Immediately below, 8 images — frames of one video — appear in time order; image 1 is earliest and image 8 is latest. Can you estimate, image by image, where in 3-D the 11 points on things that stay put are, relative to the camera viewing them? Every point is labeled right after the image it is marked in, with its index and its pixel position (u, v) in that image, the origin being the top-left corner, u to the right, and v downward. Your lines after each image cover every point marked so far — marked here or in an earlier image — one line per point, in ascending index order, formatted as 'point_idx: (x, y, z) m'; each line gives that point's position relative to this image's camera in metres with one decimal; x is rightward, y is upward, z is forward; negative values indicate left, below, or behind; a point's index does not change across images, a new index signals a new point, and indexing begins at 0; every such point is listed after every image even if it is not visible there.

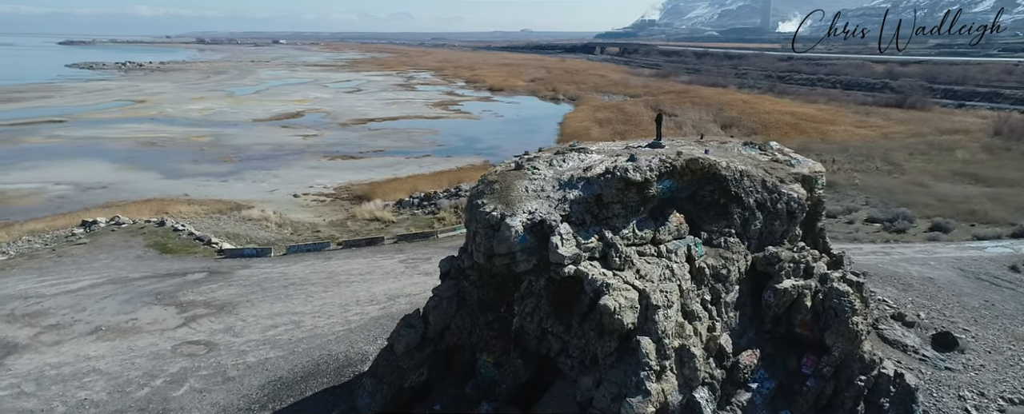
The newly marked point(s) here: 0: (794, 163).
0: (+5.7, +0.9, +11.3) m
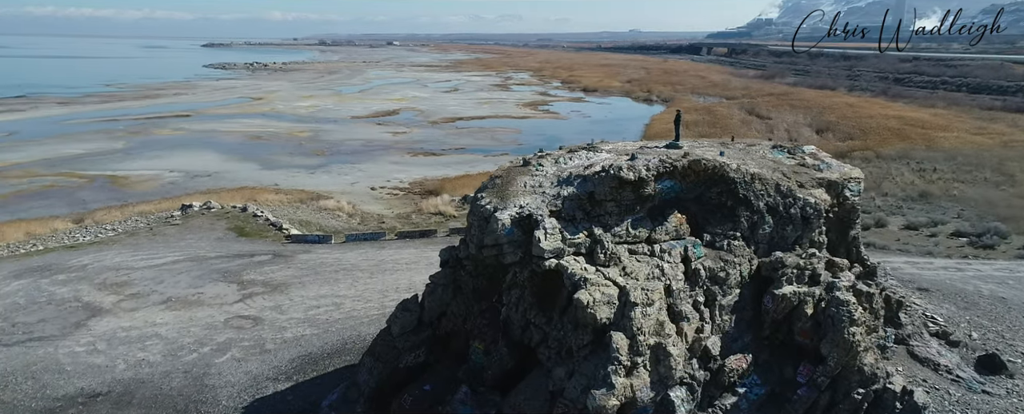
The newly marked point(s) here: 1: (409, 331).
0: (+6.0, +0.8, +10.8) m
1: (-1.7, -2.0, +9.0) m
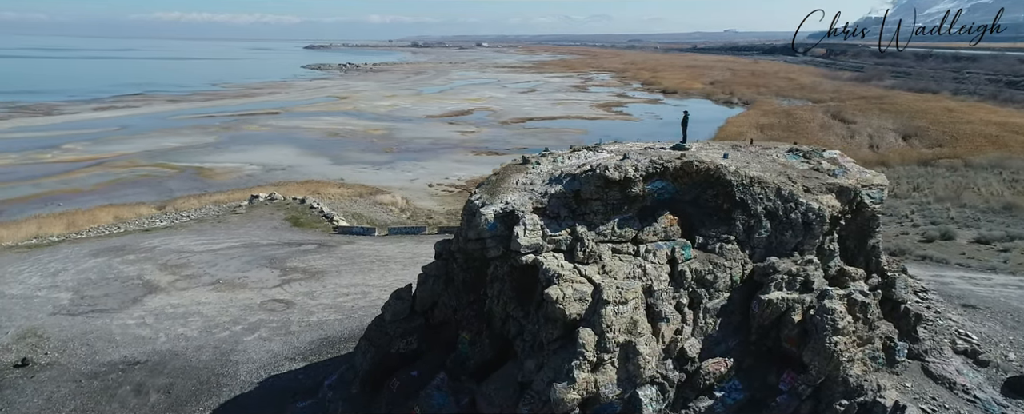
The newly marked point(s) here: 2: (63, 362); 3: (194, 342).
0: (+6.0, +0.6, +10.3) m
1: (-1.9, -1.9, +9.4) m
2: (-10.7, -3.7, +13.2) m
3: (-7.9, -3.4, +14.0) m
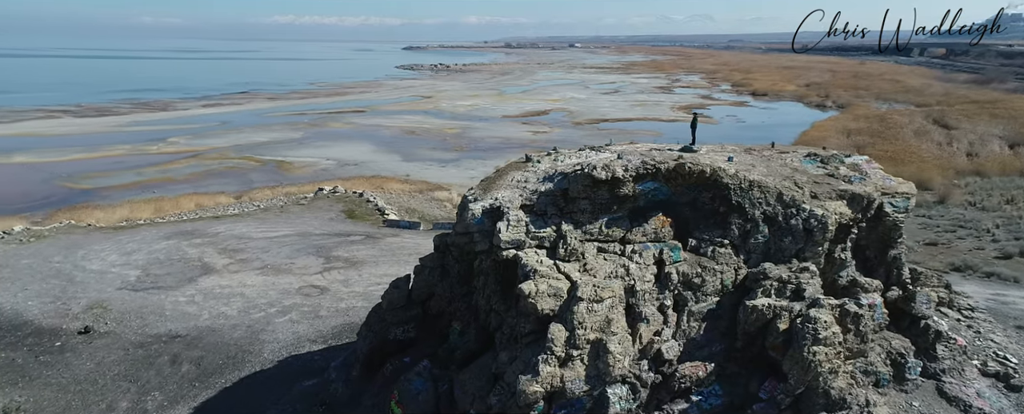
0: (+6.0, +0.5, +9.8) m
1: (-2.0, -1.8, +9.9) m
2: (-10.3, -3.3, +14.6) m
3: (-7.5, -3.1, +15.1) m
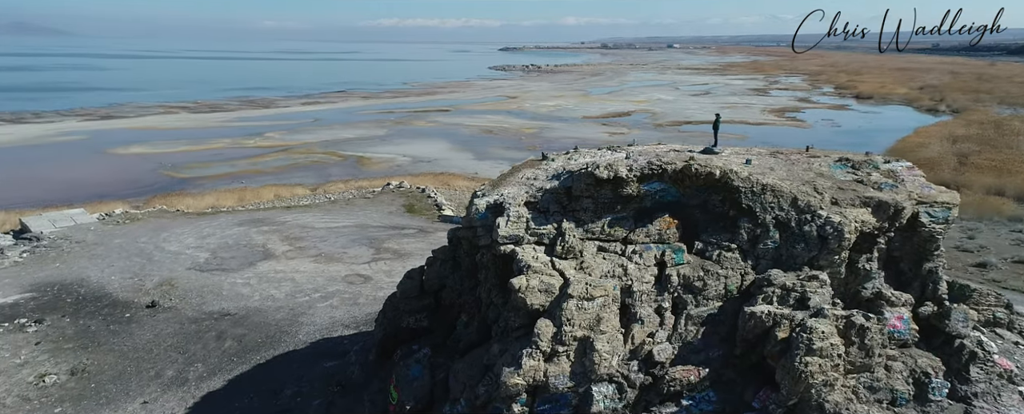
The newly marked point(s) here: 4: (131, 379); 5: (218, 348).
0: (+6.2, +0.4, +9.3) m
1: (-1.8, -1.6, +10.3) m
2: (-9.6, -2.9, +16.1) m
3: (-6.7, -2.8, +16.1) m
4: (-7.9, -3.6, +11.5) m
5: (-6.8, -3.3, +12.9) m
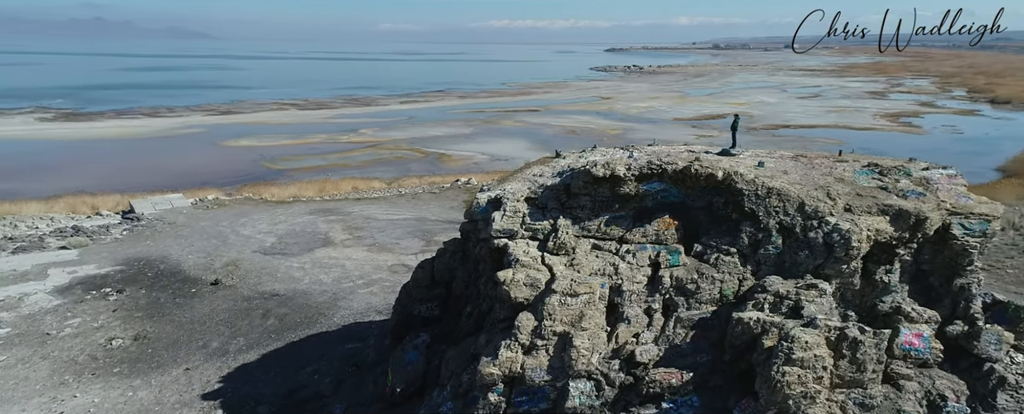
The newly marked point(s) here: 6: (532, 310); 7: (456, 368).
0: (+6.2, +0.2, +8.6) m
1: (-1.7, -1.5, +10.7) m
2: (-8.6, -2.5, +17.5) m
3: (-5.8, -2.5, +17.2) m
4: (-7.6, -3.2, +12.7) m
5: (-6.3, -3.0, +14.0) m
6: (+0.3, -1.4, +7.8) m
7: (-0.8, -2.4, +8.2) m
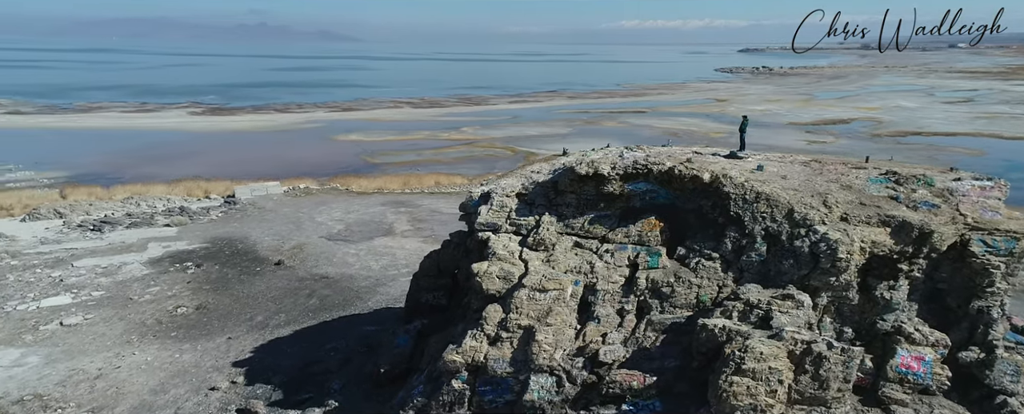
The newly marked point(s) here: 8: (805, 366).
0: (+5.9, +0.1, +7.9) m
1: (-1.6, -1.4, +11.2) m
2: (-7.4, -2.1, +19.0) m
3: (-4.6, -2.2, +18.3) m
4: (-7.1, -2.8, +14.2) m
5: (-5.7, -2.6, +15.2) m
6: (-0.2, -1.4, +8.0) m
7: (-1.2, -2.3, +8.6) m
8: (+3.4, -1.8, +6.5) m
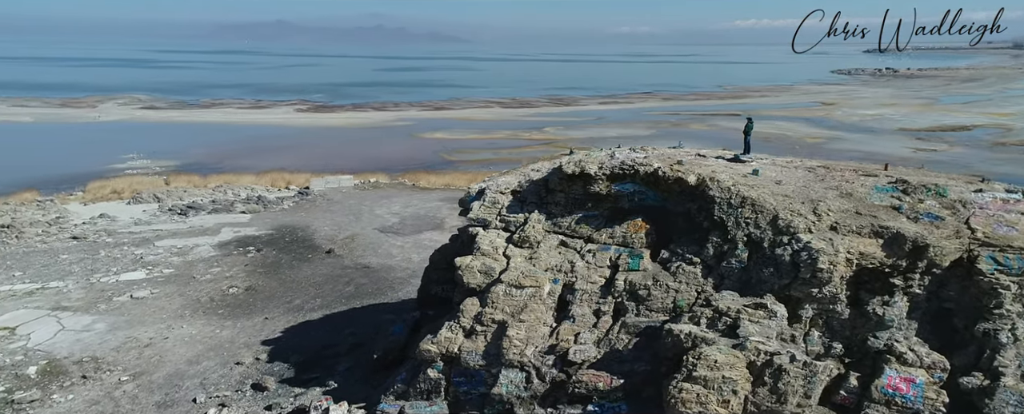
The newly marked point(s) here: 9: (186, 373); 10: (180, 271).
0: (+5.6, -0.1, +7.3) m
1: (-1.5, -1.3, +11.7) m
2: (-6.1, -1.8, +20.2) m
3: (-3.5, -2.0, +19.0) m
4: (-6.6, -2.6, +15.3) m
5: (-5.0, -2.4, +16.2) m
6: (-0.5, -1.3, +8.3) m
7: (-1.4, -2.2, +9.0) m
8: (+2.8, -1.9, +6.3) m
9: (-6.4, -3.2, +11.0) m
10: (-10.8, -2.1, +18.2) m
